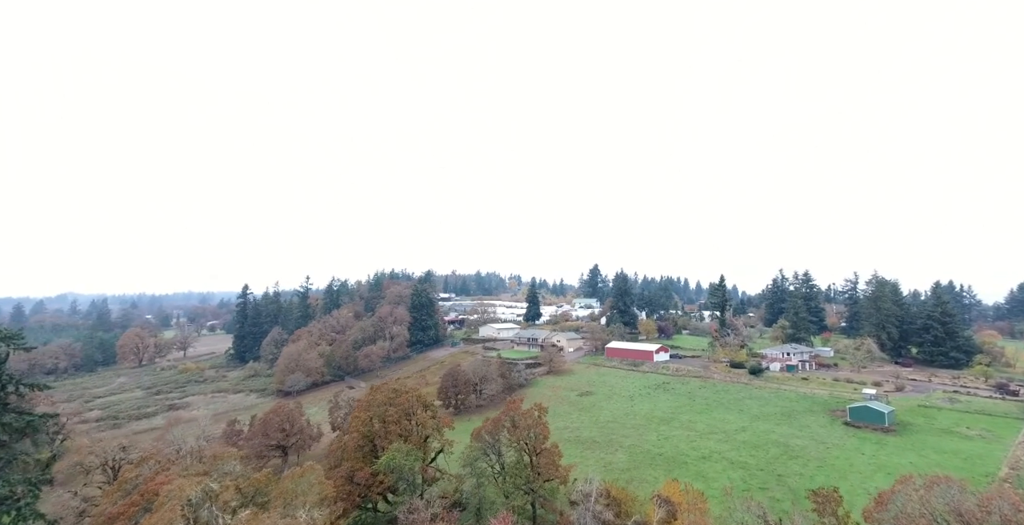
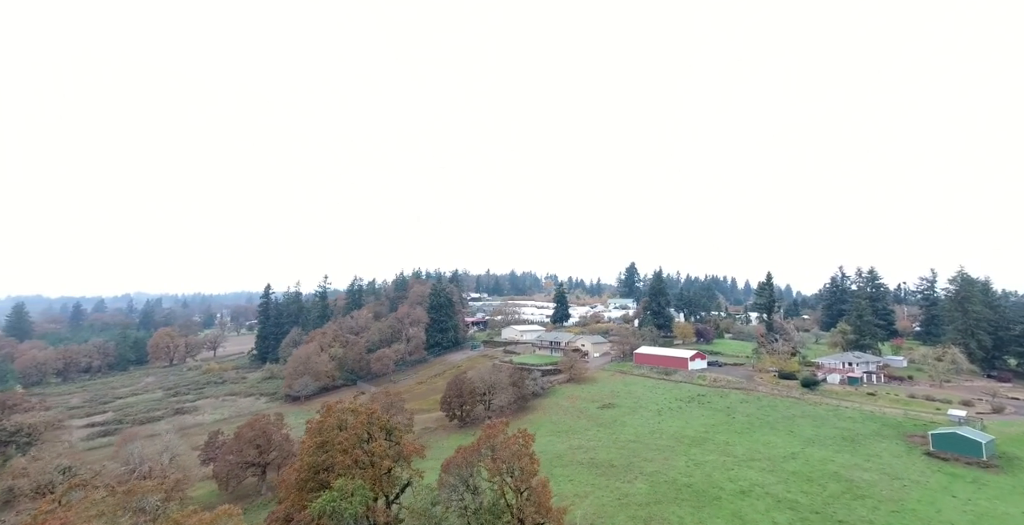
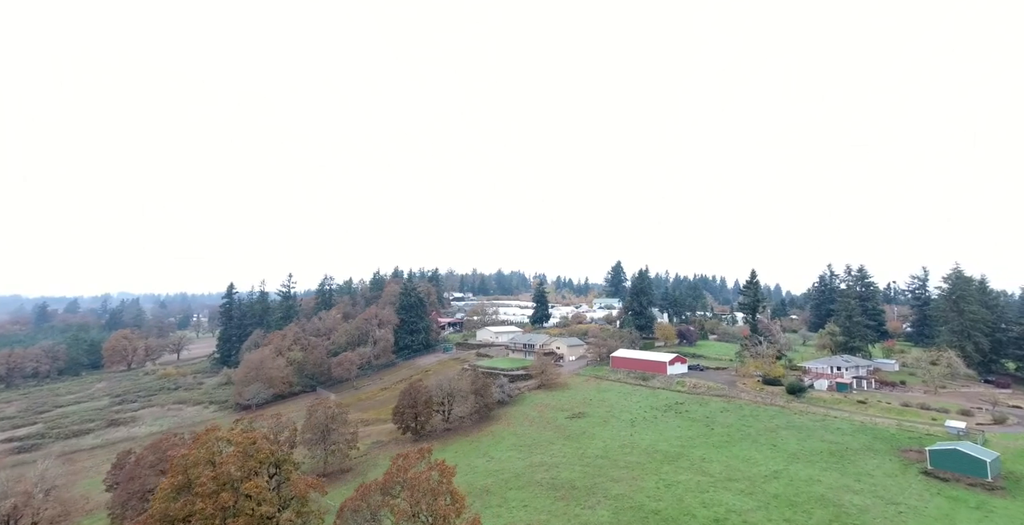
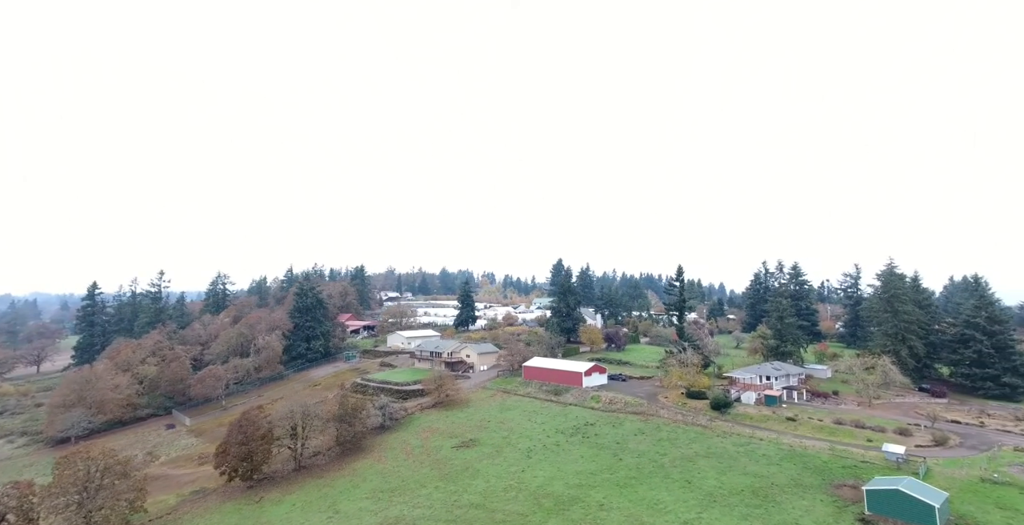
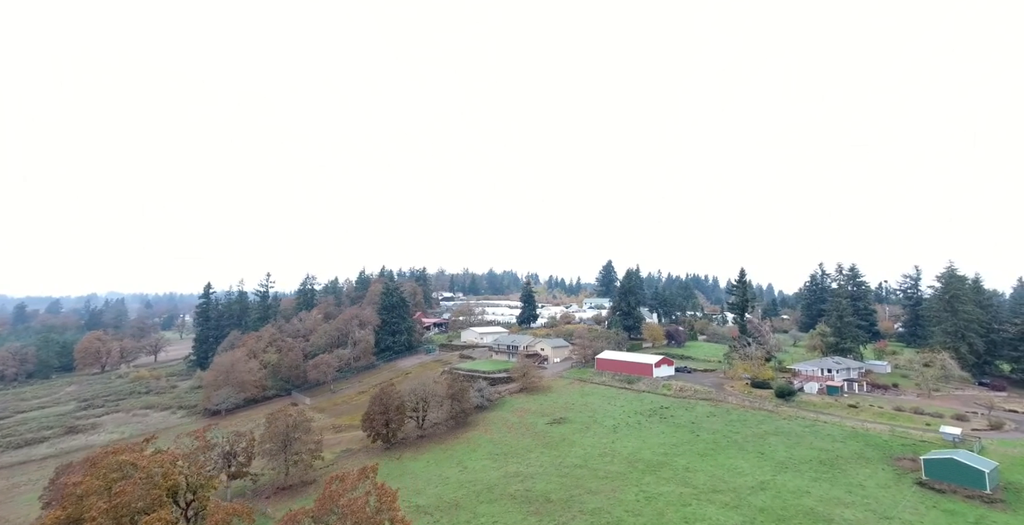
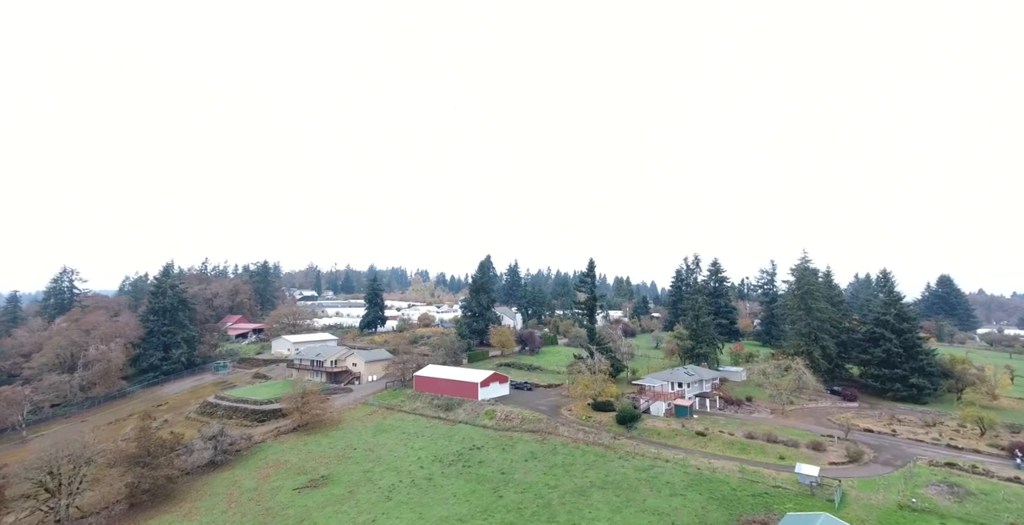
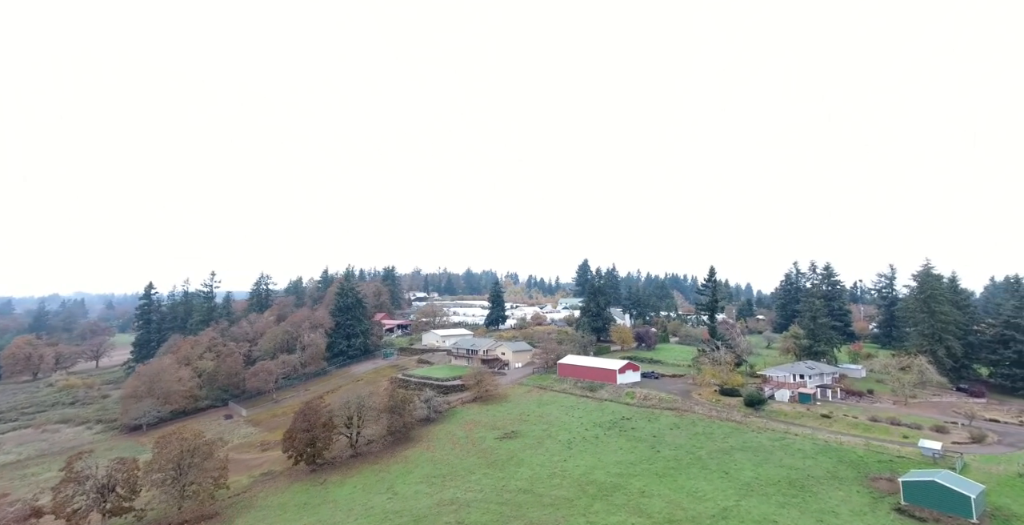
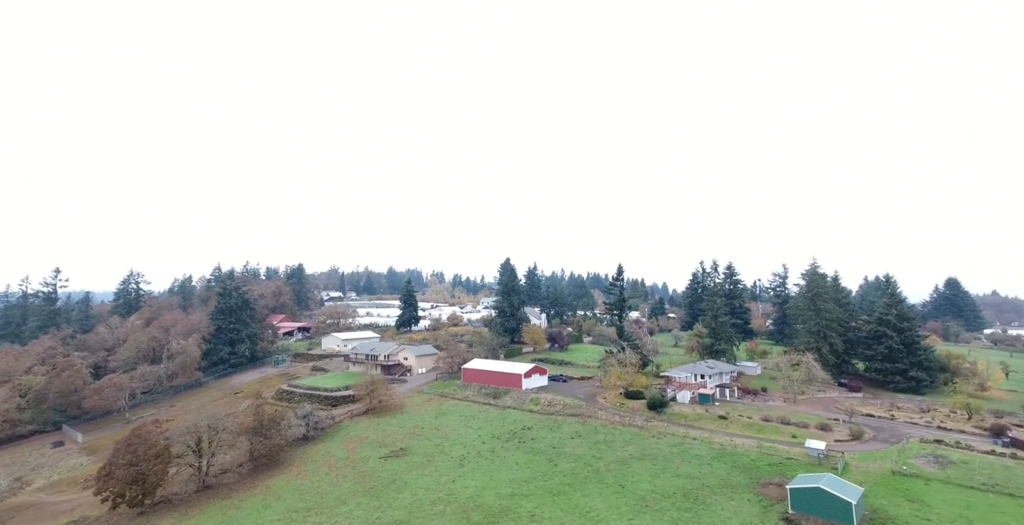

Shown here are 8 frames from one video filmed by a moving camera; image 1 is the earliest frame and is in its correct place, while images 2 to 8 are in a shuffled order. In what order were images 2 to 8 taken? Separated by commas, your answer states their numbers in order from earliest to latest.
2, 3, 5, 7, 4, 8, 6
